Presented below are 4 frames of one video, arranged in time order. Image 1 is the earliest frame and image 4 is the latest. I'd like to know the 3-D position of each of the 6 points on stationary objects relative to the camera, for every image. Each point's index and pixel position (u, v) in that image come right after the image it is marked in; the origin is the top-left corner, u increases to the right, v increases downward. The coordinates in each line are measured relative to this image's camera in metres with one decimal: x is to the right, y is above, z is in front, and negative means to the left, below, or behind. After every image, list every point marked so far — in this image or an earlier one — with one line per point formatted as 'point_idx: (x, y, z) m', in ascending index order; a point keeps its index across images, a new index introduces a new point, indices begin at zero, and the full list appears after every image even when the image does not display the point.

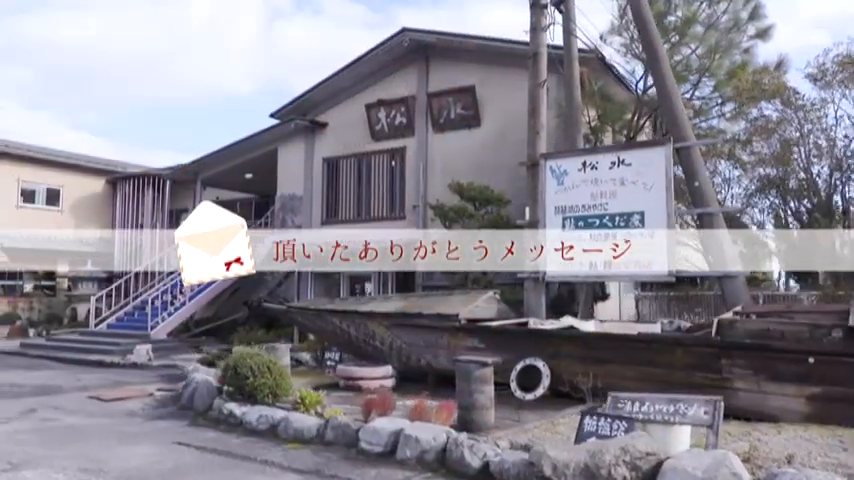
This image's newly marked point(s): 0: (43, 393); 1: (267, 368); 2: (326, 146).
0: (-5.1, -2.0, +9.0) m
1: (-1.5, -1.2, +6.4) m
2: (-2.6, +2.4, +17.8) m
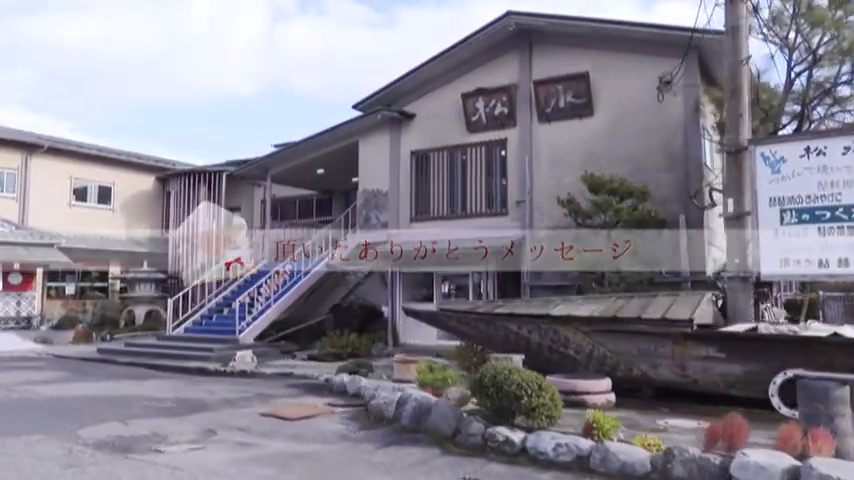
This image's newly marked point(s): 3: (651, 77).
0: (-2.7, -2.0, +8.0) m
1: (+0.9, -1.1, +5.4) m
2: (-0.3, +2.5, +16.8) m
3: (+4.6, +3.3, +13.8) m
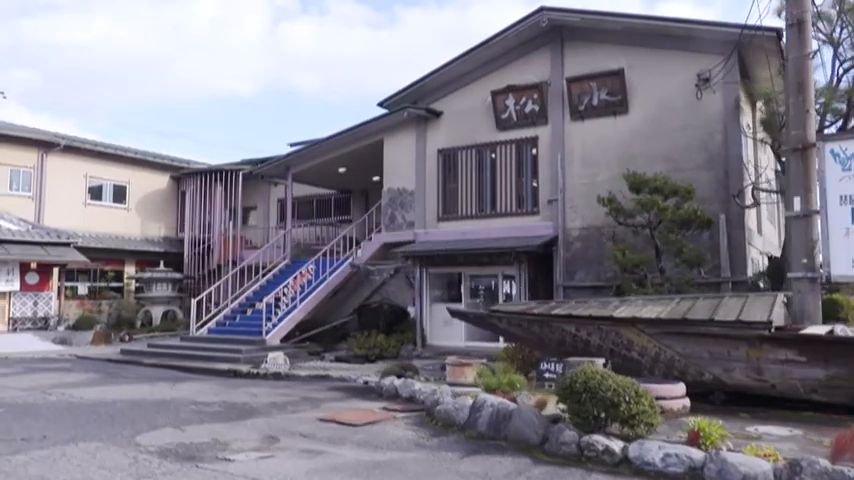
0: (-2.0, -2.0, +7.8) m
1: (+1.6, -1.1, +5.1) m
2: (+0.3, +2.5, +16.5) m
3: (+5.2, +3.3, +13.6) m
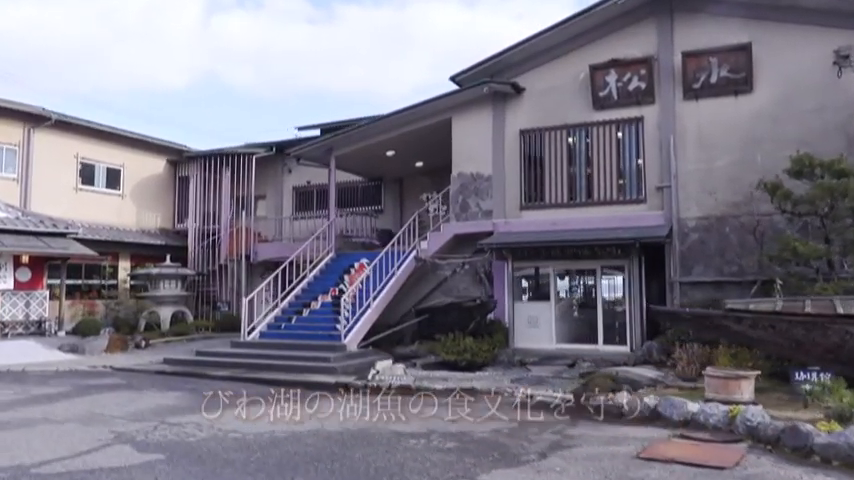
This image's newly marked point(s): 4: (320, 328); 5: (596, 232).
0: (+0.7, -1.8, +5.9) m
1: (+4.6, -1.0, +3.7) m
2: (+2.1, +2.7, +14.8) m
3: (+7.3, +3.5, +12.4) m
4: (-2.2, -1.8, +13.6) m
5: (+3.3, +0.2, +13.4) m
